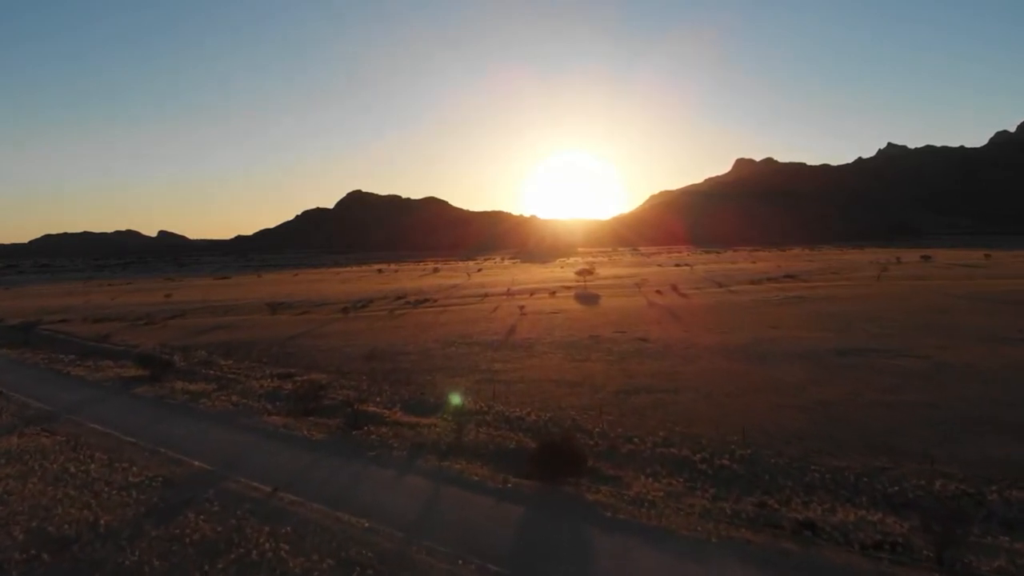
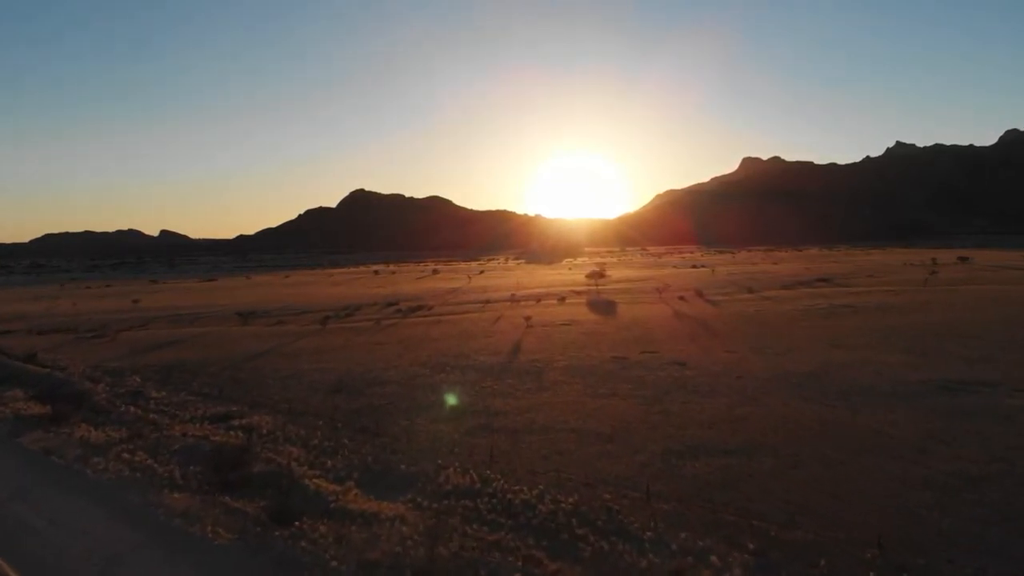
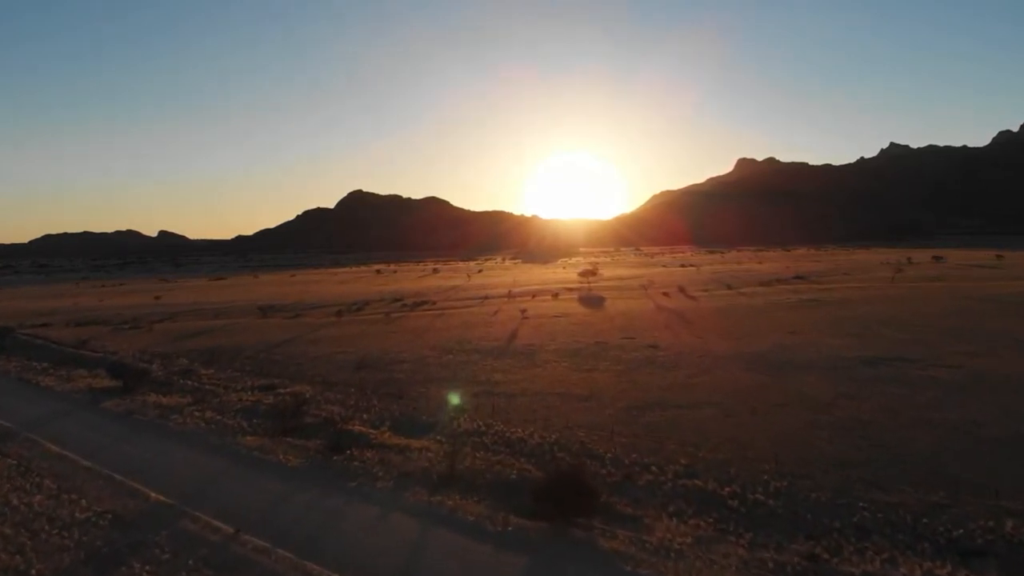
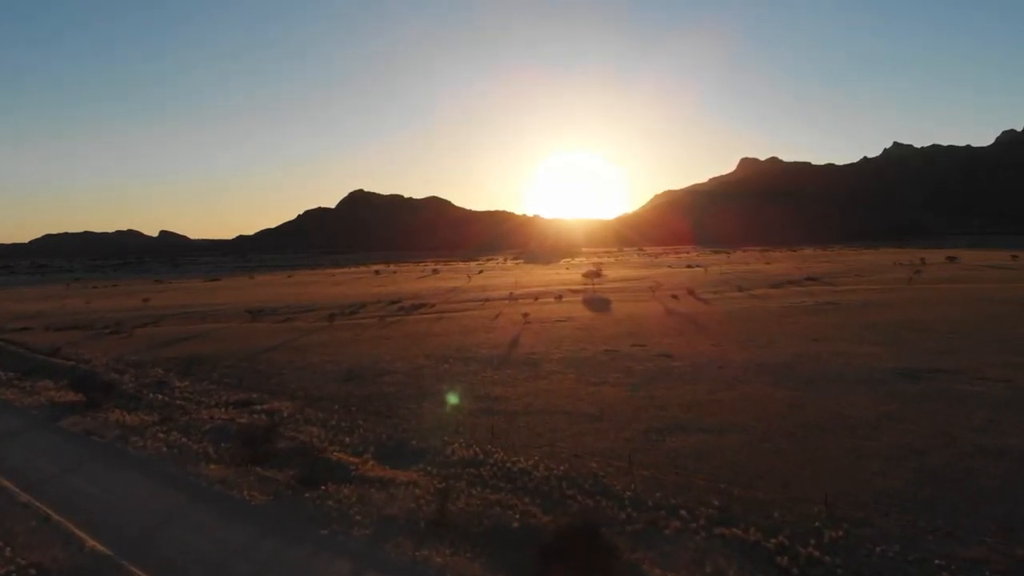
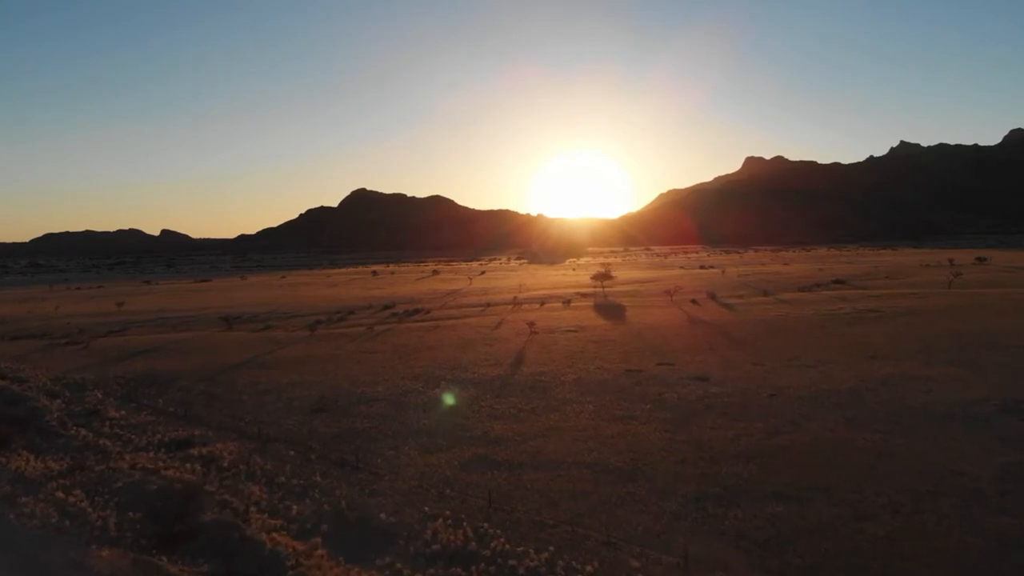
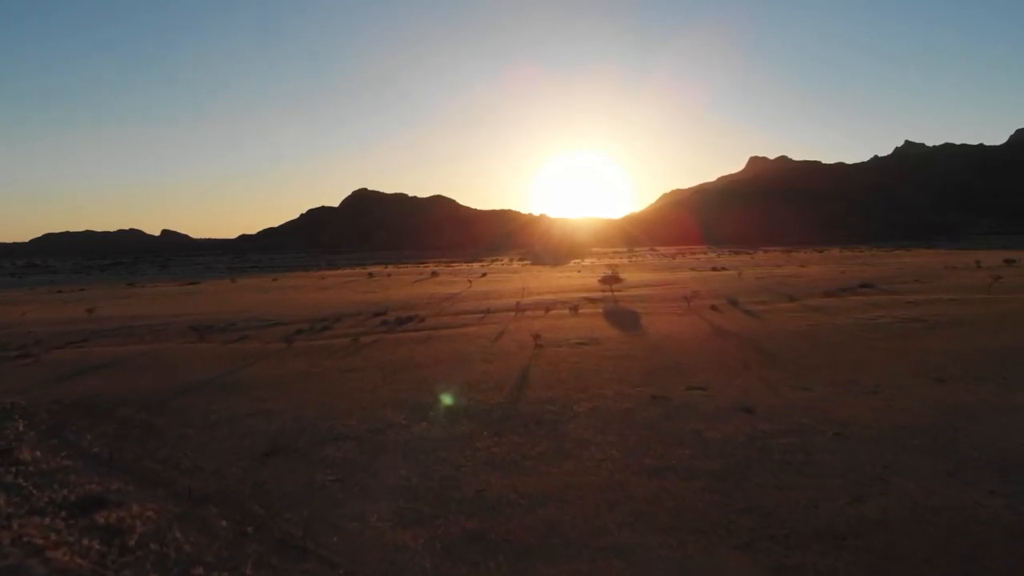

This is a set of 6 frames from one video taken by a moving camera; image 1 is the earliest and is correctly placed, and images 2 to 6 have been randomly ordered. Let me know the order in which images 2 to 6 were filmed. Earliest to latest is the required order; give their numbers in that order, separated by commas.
3, 4, 2, 5, 6
